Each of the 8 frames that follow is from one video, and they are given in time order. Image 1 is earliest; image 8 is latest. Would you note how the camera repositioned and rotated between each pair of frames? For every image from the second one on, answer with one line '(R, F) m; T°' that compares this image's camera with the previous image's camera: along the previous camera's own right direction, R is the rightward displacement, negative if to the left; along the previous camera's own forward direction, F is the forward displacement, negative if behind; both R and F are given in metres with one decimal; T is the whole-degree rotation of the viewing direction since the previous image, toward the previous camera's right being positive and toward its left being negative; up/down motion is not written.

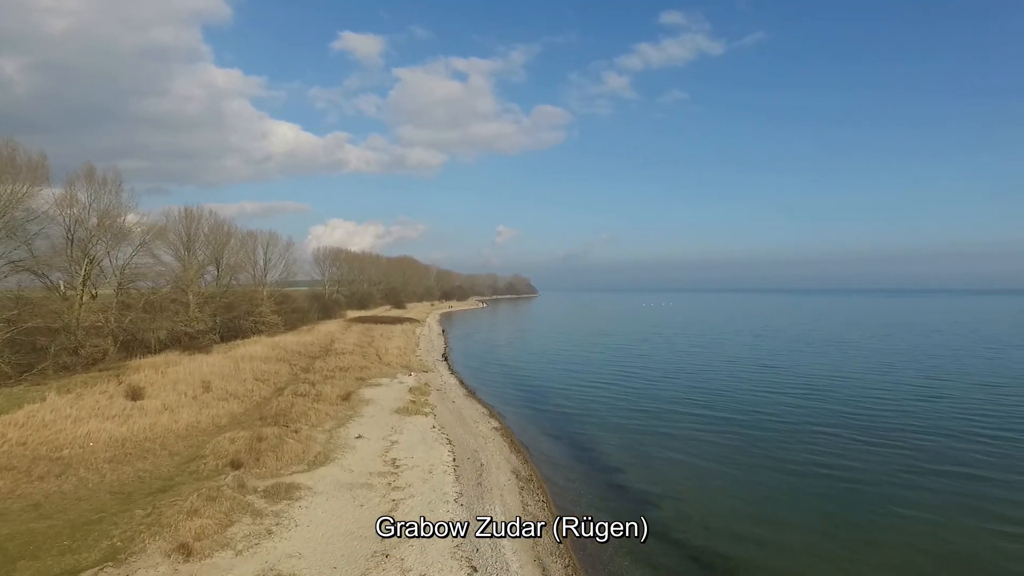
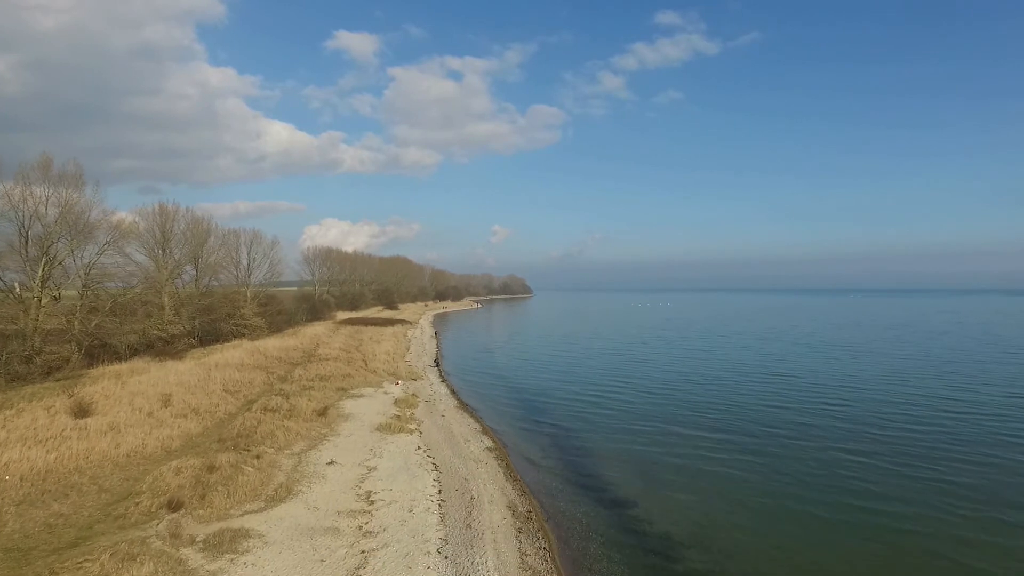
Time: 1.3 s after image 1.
(0.0, +2.1) m; +1°
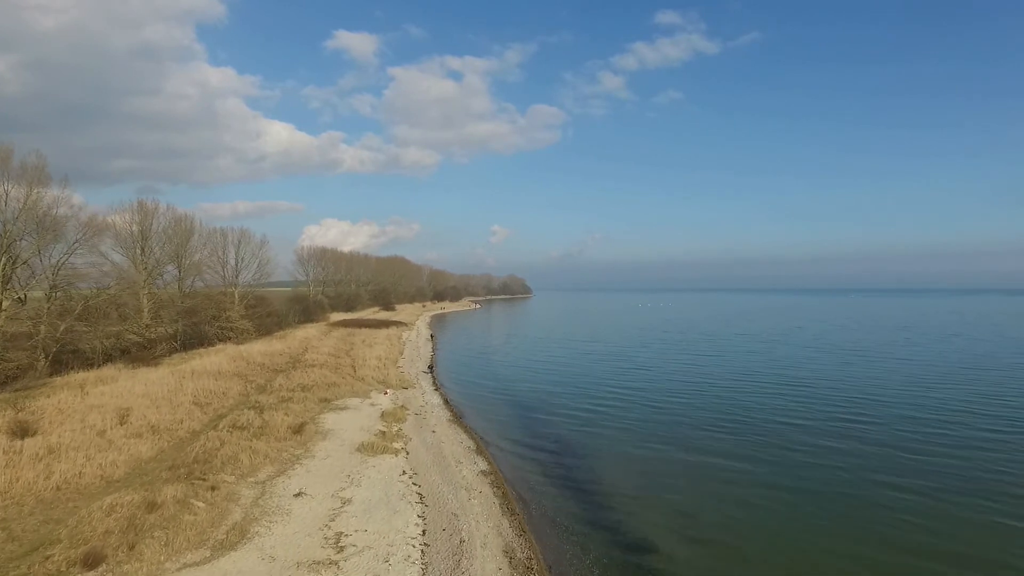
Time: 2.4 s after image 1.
(+0.1, +2.0) m; 0°
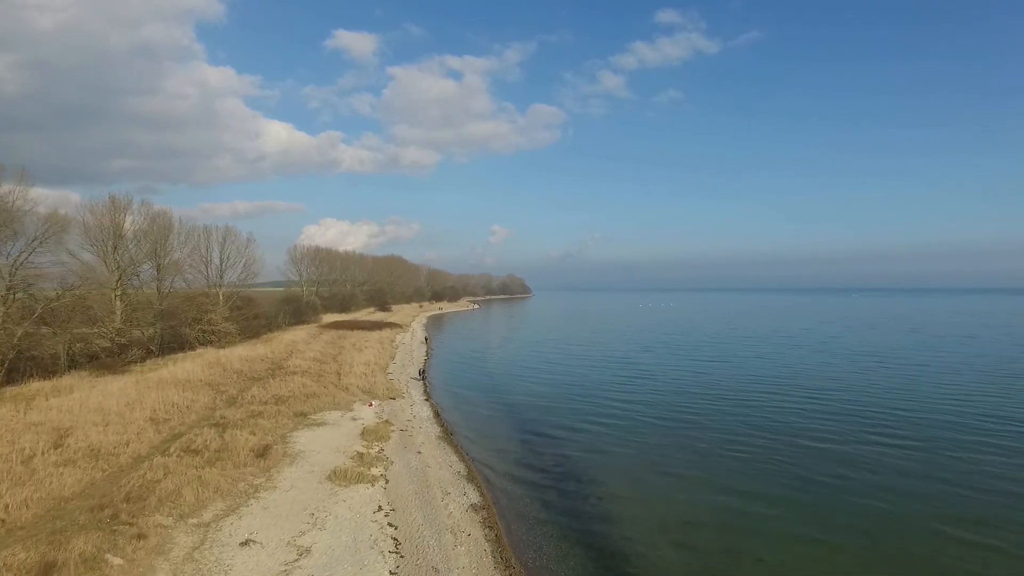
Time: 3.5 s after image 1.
(+0.1, +2.3) m; 0°
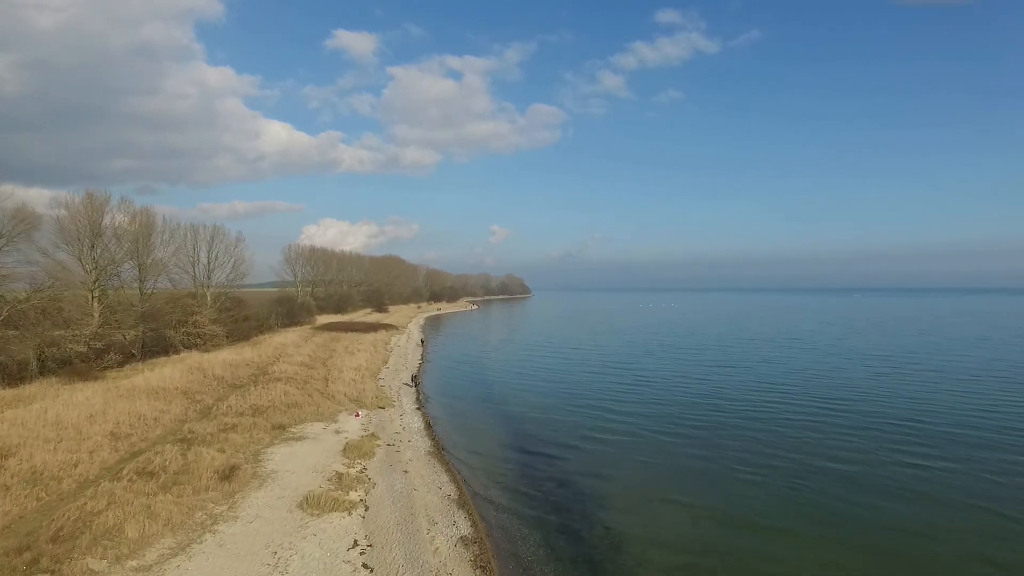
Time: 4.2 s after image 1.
(+0.1, +1.7) m; 0°
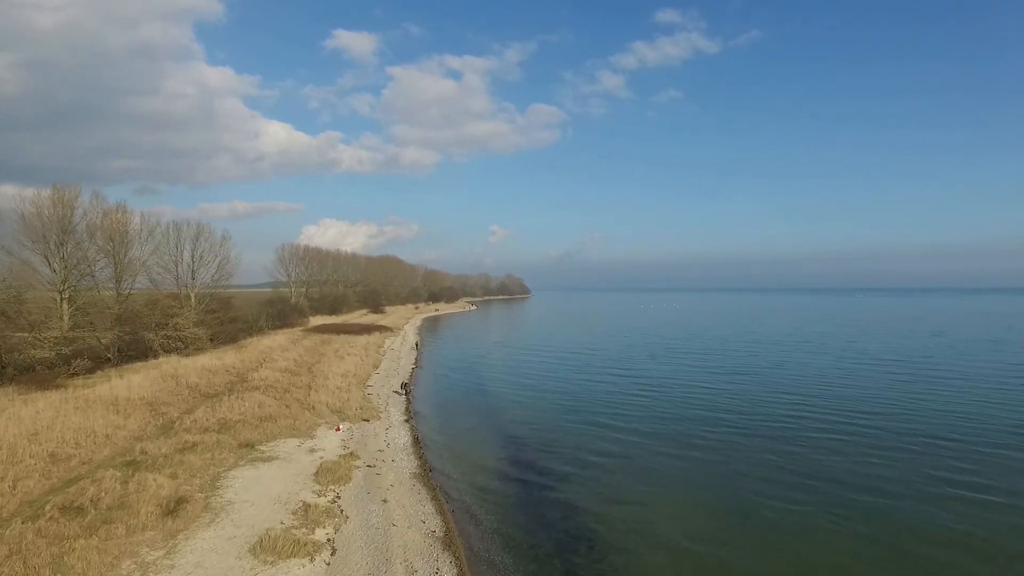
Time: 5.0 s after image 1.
(+0.1, +2.0) m; 0°
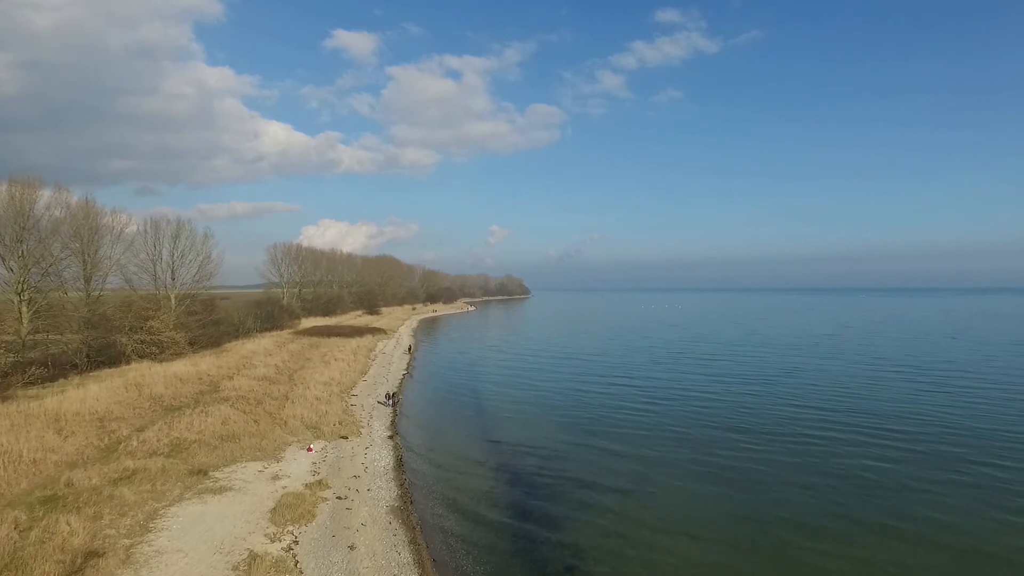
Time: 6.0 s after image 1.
(+0.1, +2.3) m; 0°
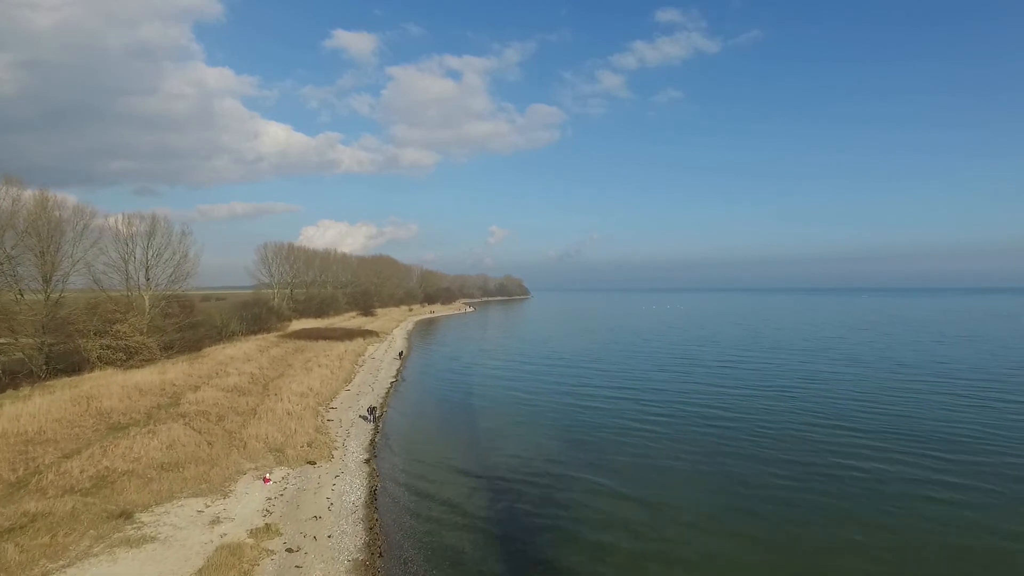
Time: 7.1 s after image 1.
(+0.1, +2.7) m; 0°
